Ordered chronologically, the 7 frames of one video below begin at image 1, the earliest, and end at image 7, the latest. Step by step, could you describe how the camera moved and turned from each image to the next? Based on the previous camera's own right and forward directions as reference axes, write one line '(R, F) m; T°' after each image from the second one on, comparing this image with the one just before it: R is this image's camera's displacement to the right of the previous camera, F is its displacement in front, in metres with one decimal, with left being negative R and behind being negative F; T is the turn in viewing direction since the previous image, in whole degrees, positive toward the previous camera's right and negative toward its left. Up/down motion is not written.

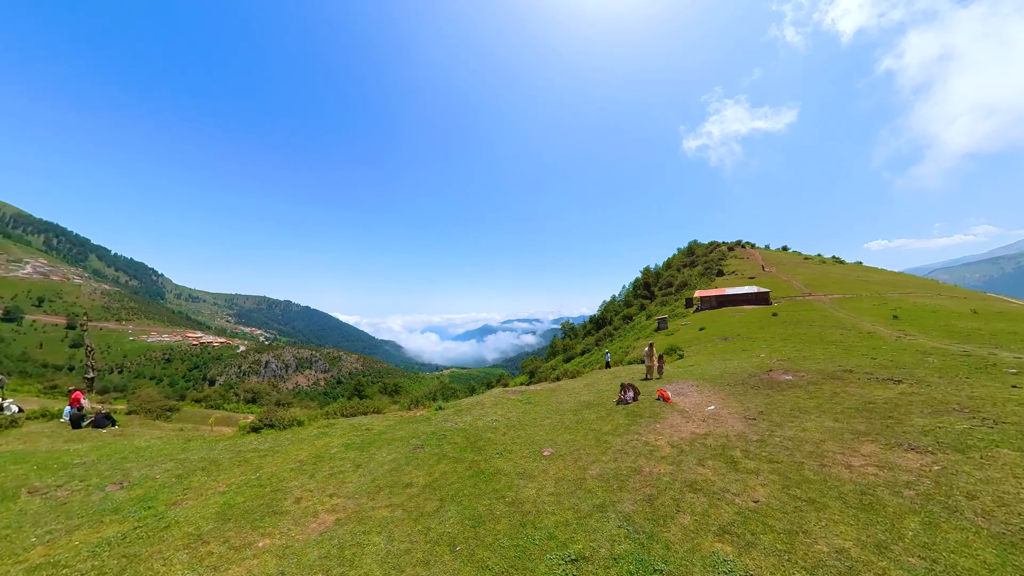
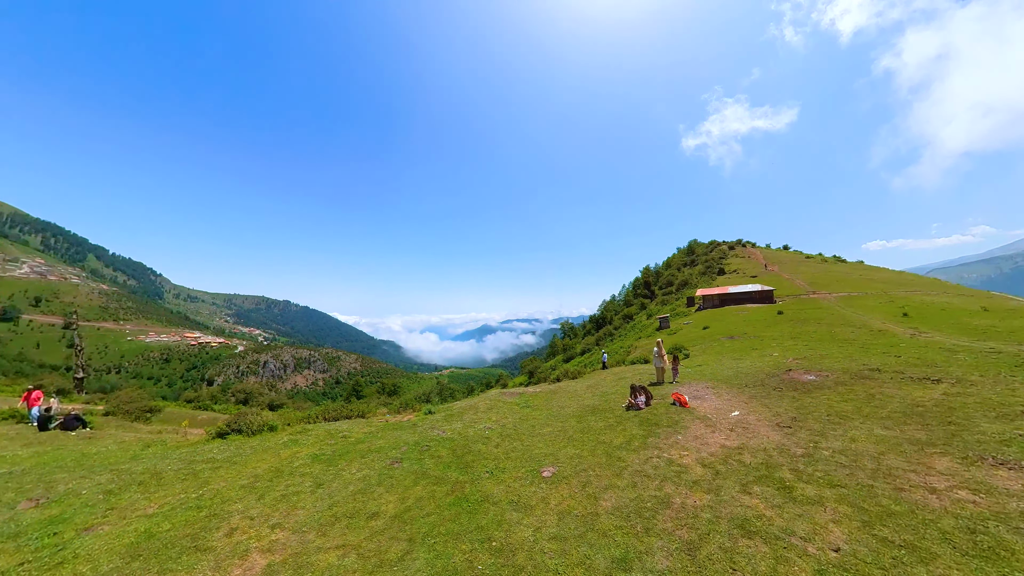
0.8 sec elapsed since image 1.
(+0.2, +2.0) m; 0°
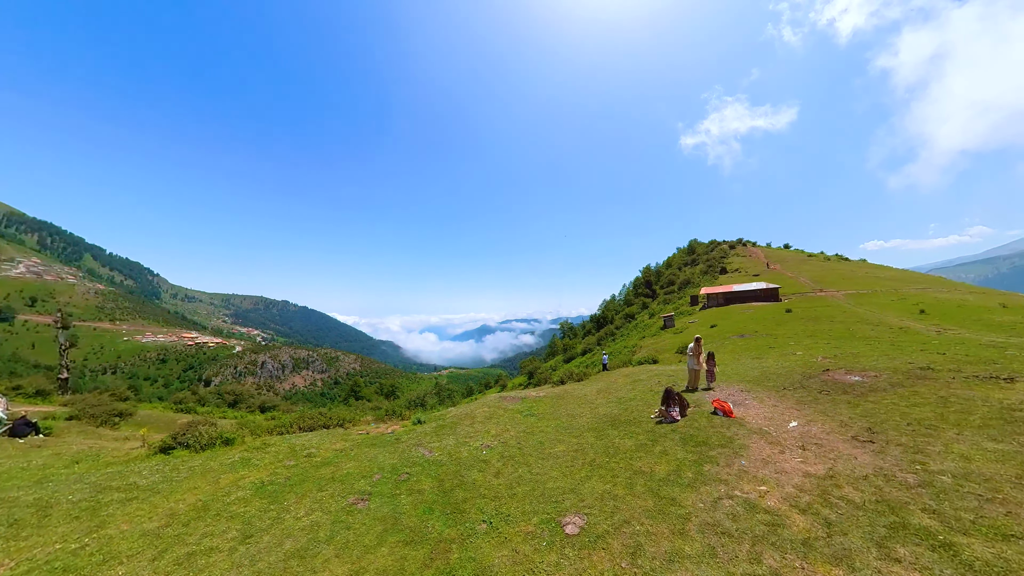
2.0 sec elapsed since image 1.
(-0.1, +2.7) m; 0°
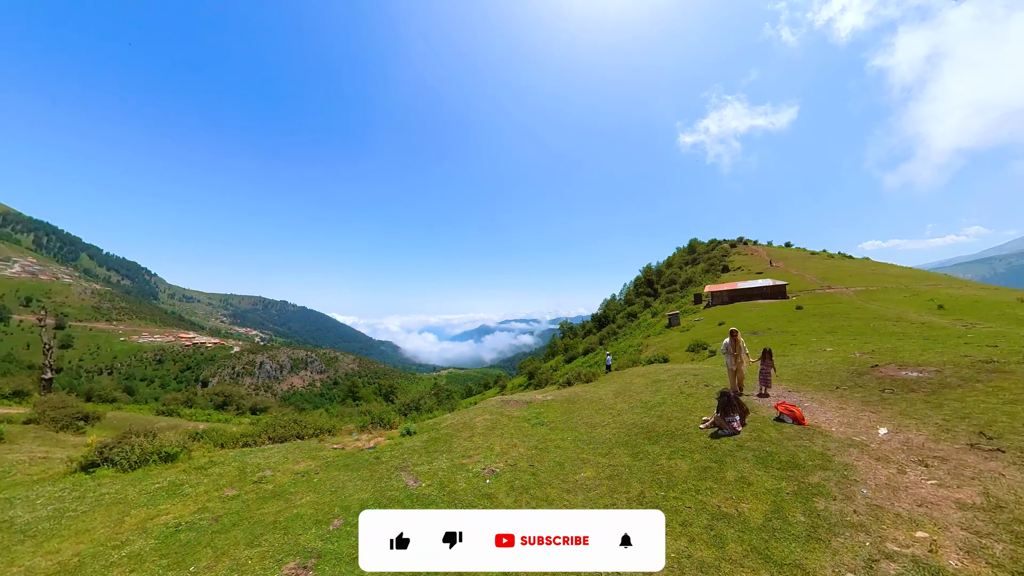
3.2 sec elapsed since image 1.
(-0.3, +2.6) m; 0°
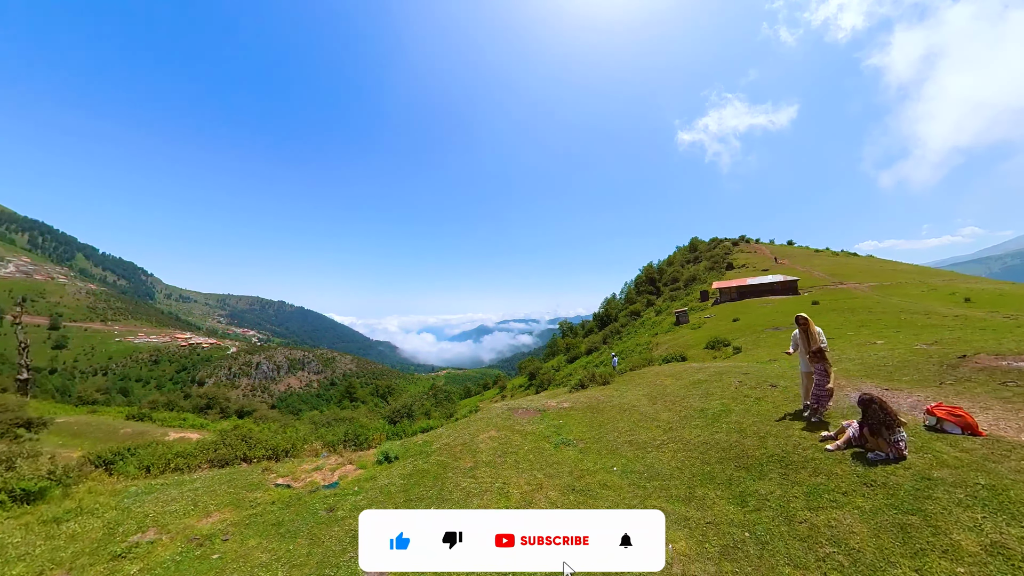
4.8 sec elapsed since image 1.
(-0.5, +3.6) m; 0°
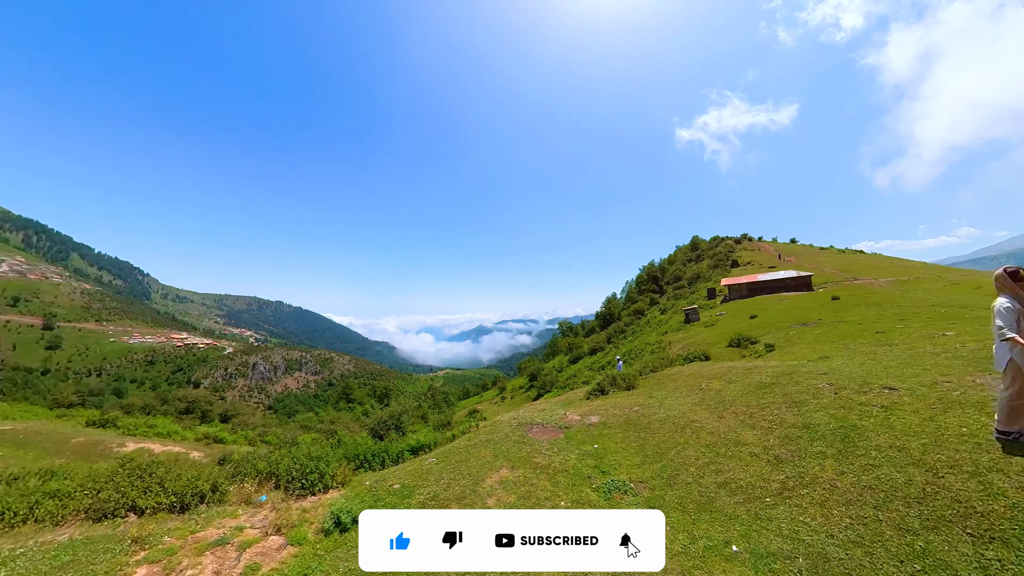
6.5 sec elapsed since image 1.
(-0.6, +3.9) m; 0°
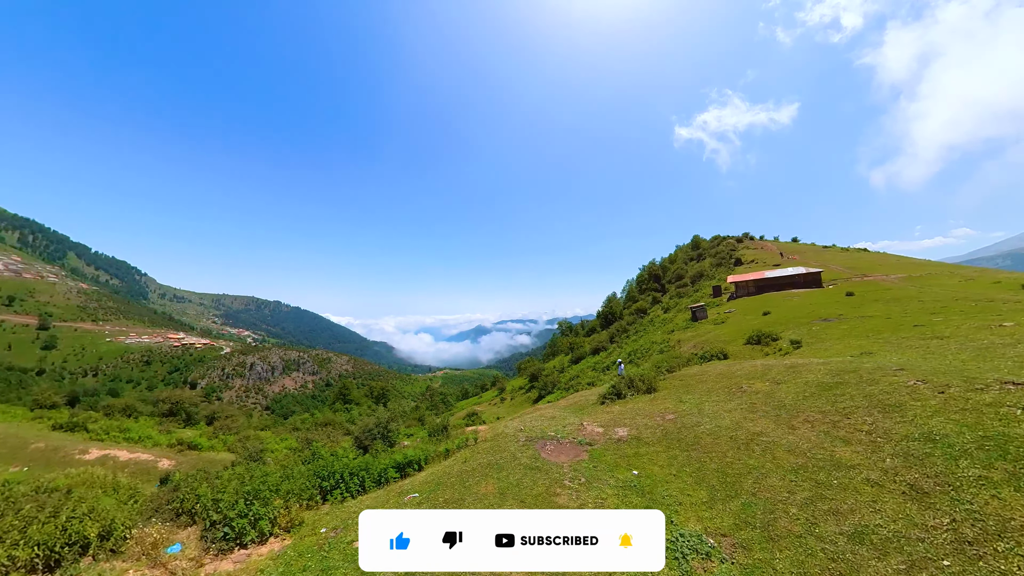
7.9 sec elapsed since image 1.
(-0.4, +2.6) m; 0°
